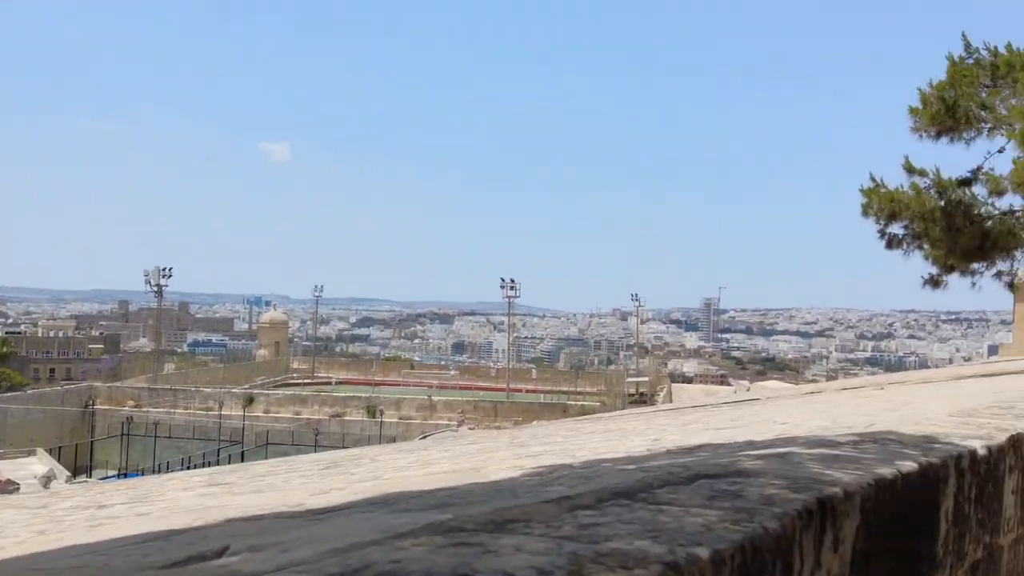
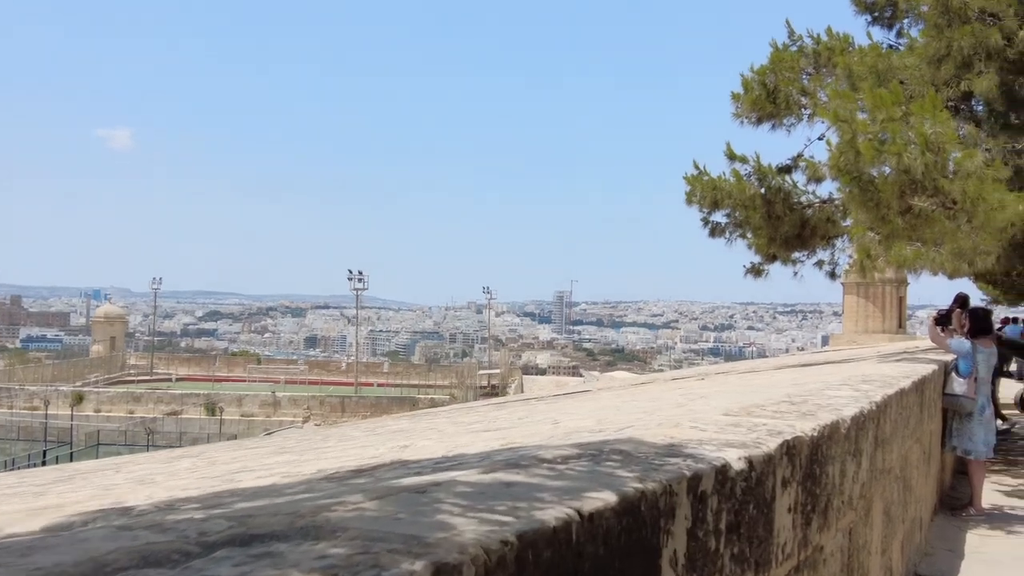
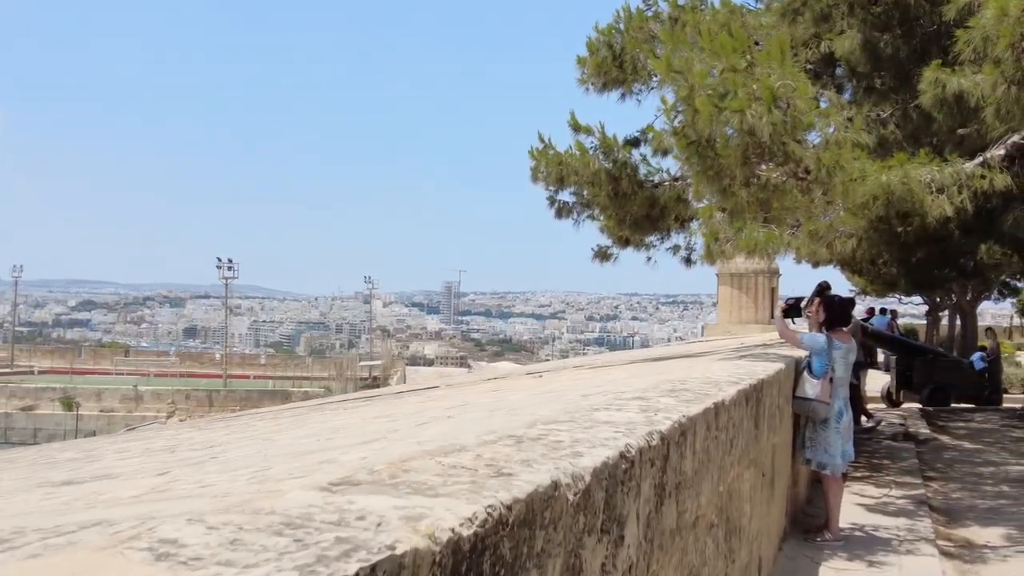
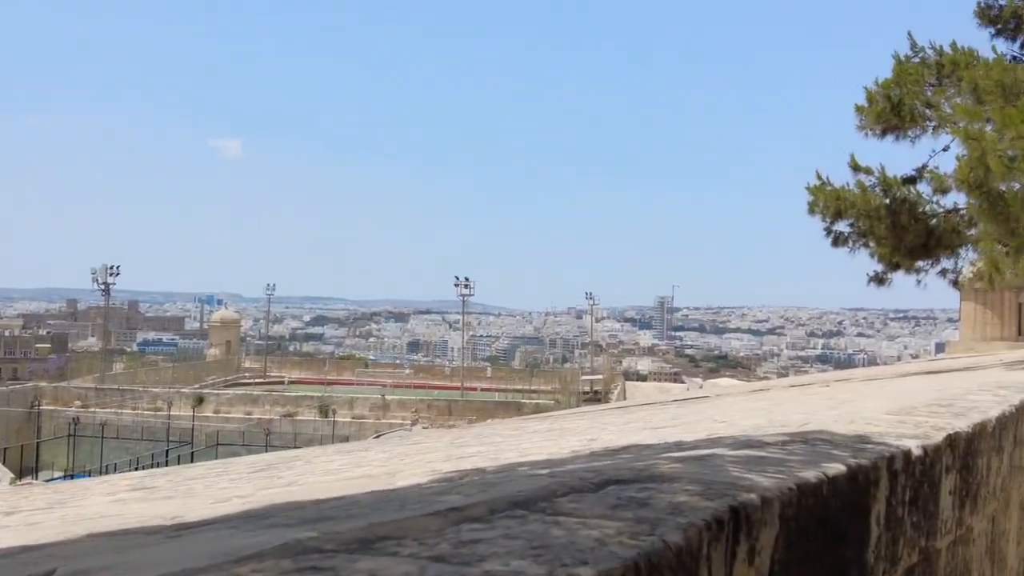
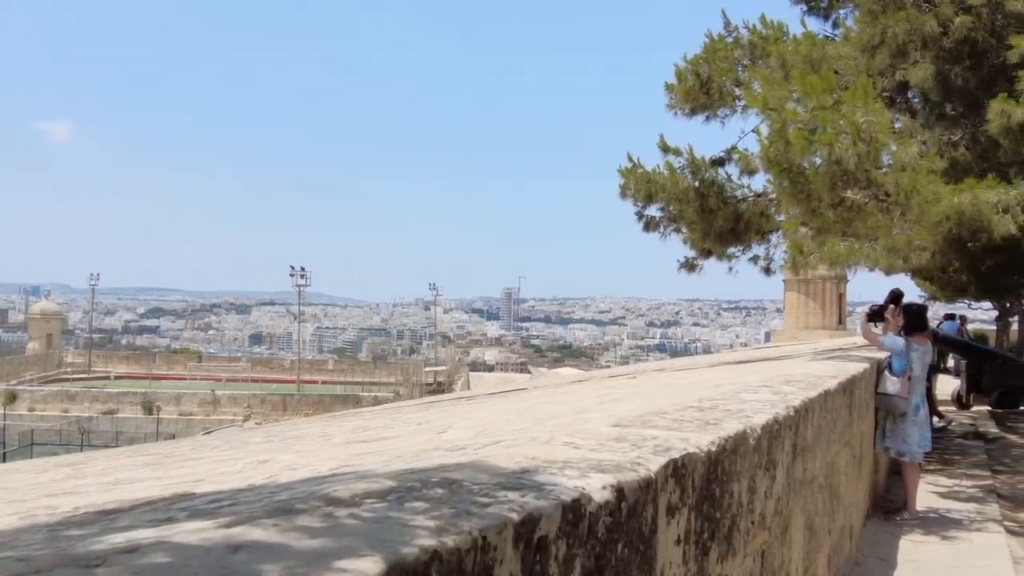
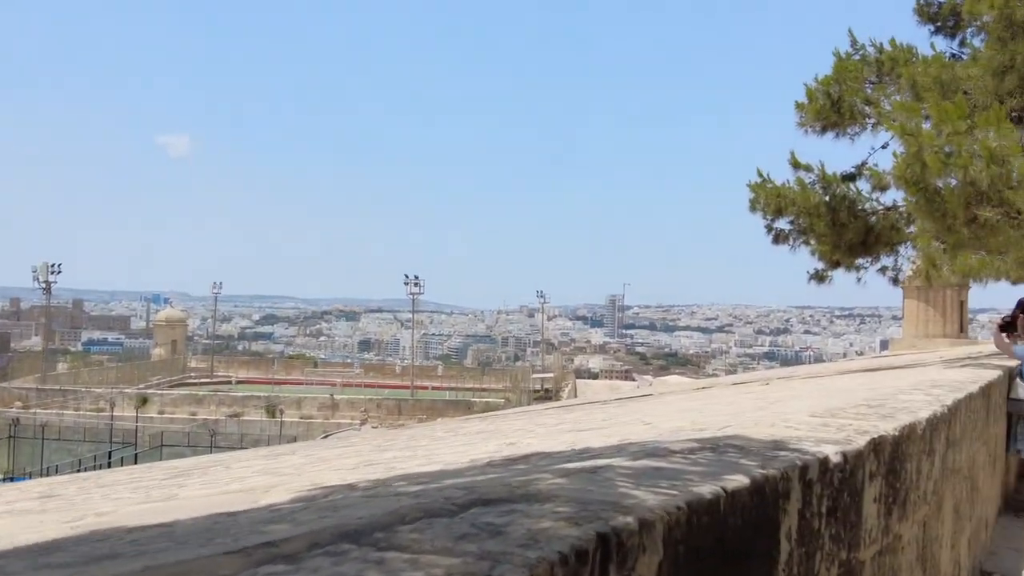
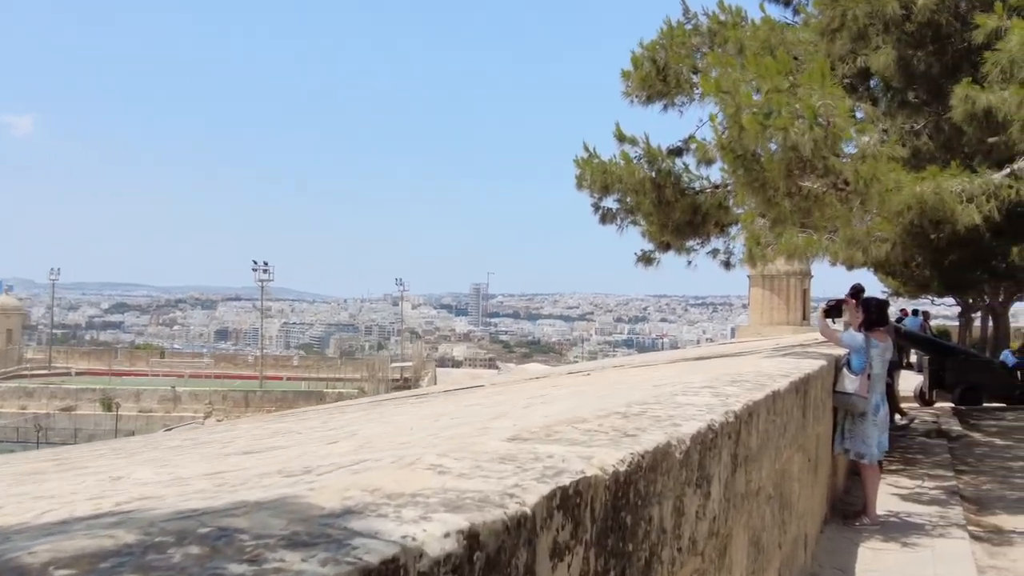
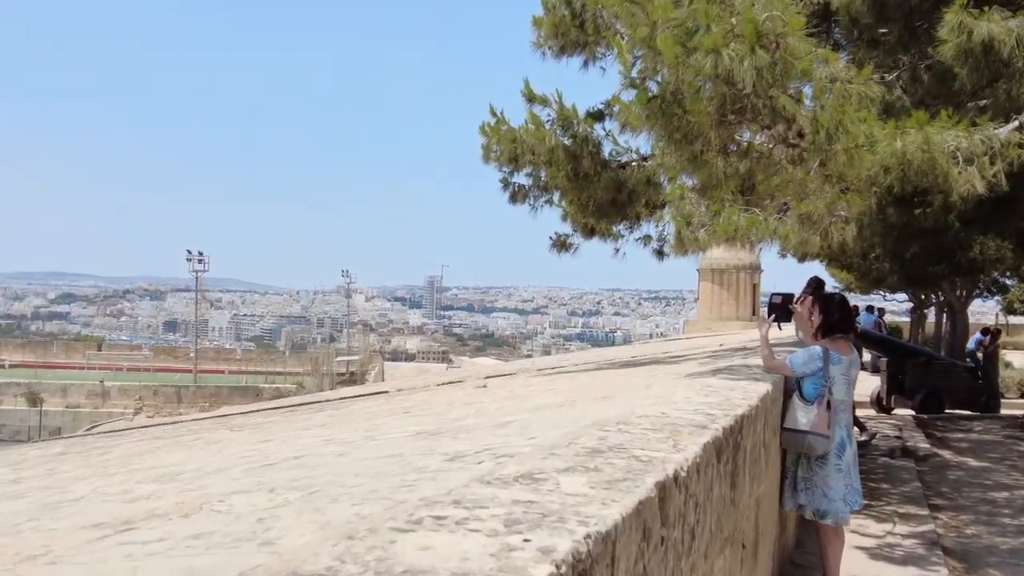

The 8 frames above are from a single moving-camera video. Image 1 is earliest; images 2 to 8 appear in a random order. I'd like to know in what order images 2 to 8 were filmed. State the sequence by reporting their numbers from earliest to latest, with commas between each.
4, 6, 2, 5, 7, 3, 8
